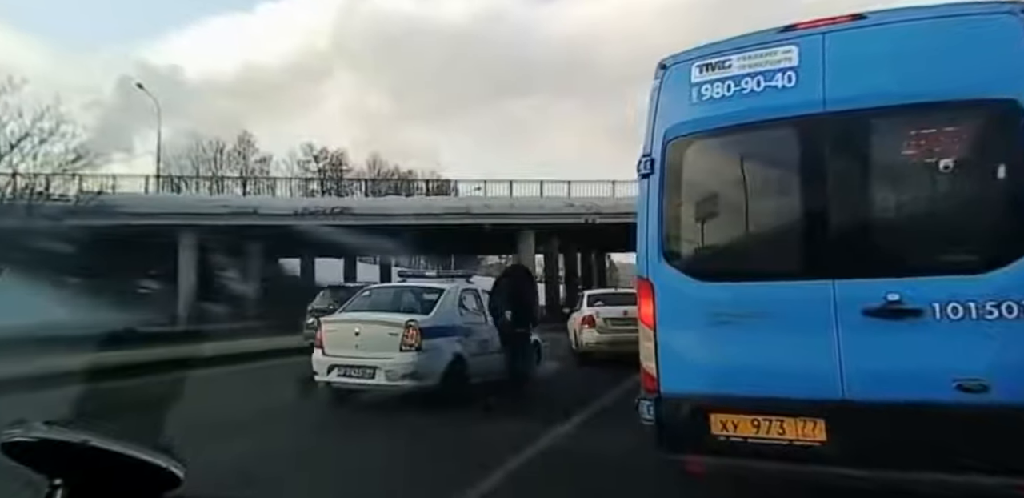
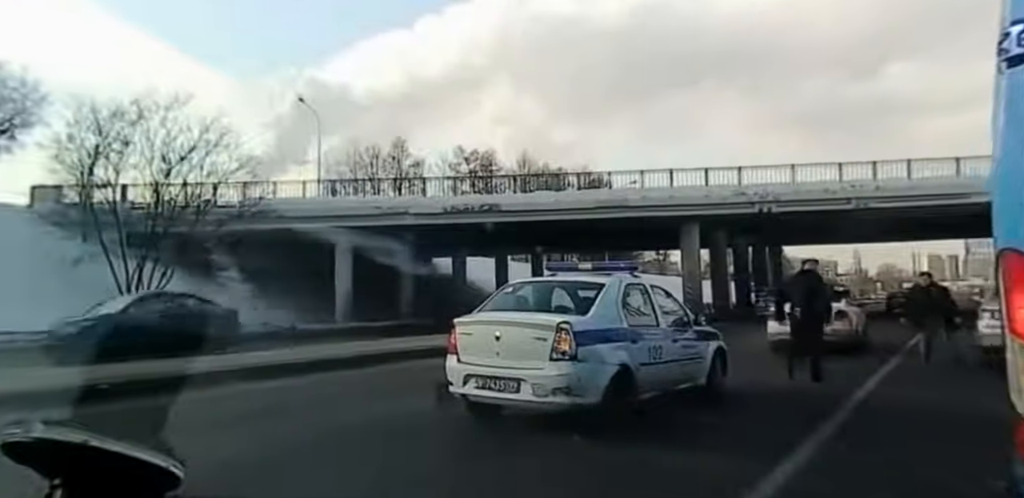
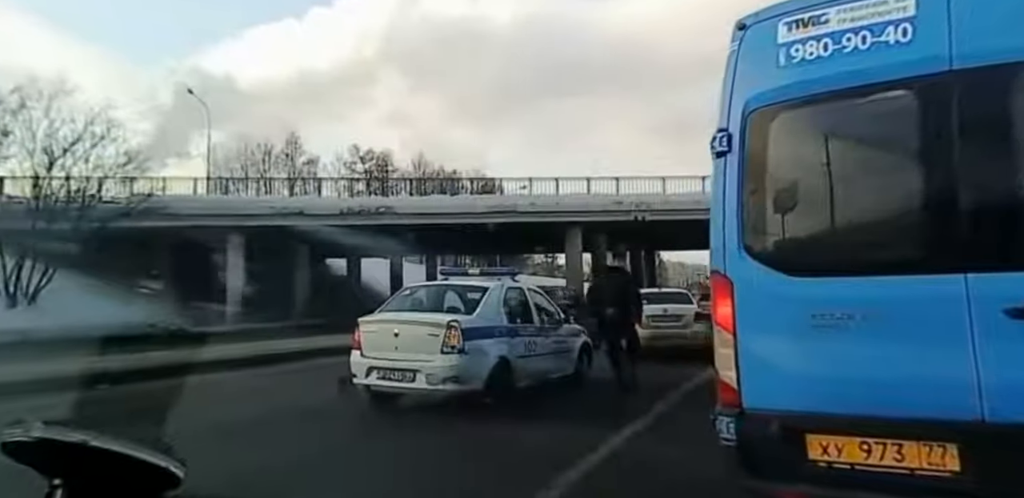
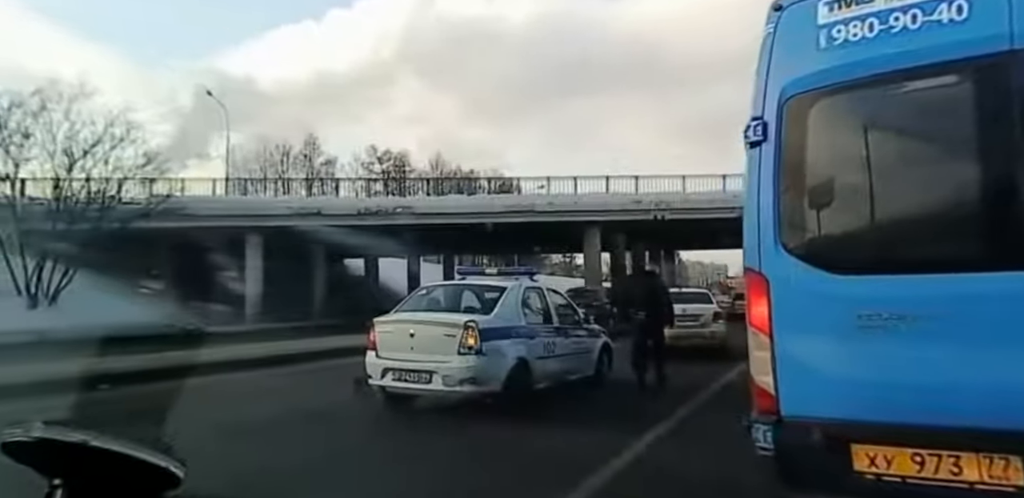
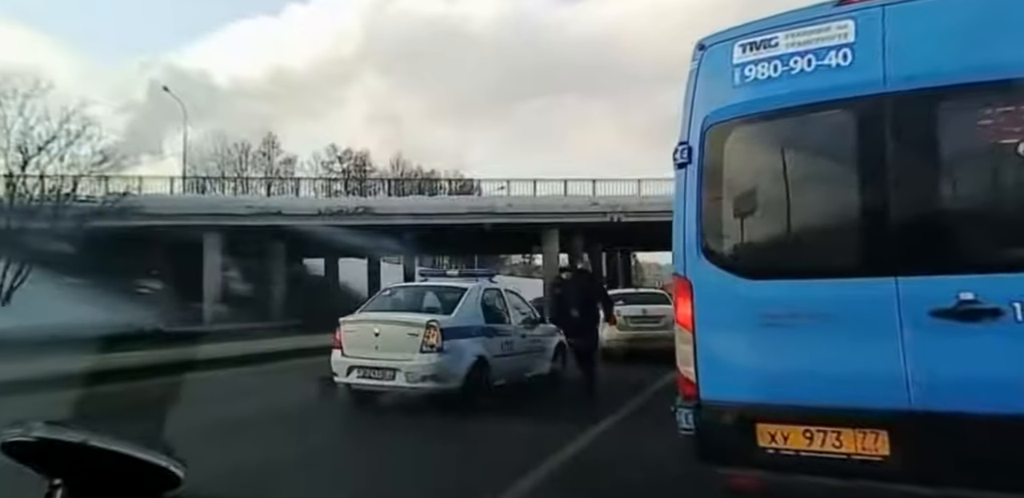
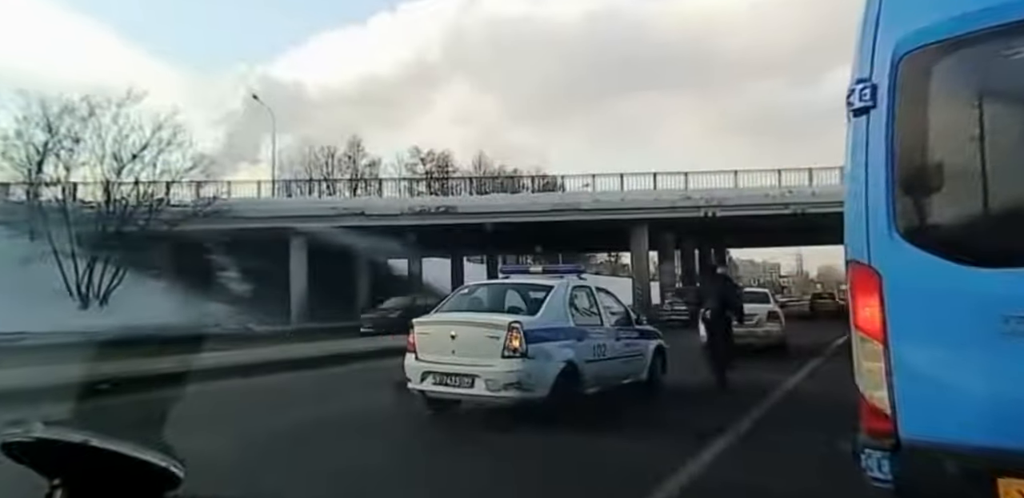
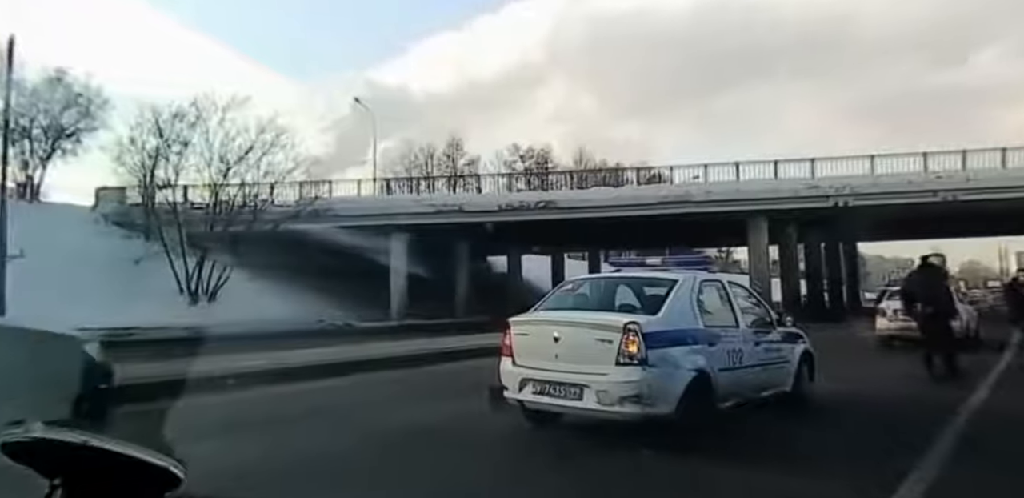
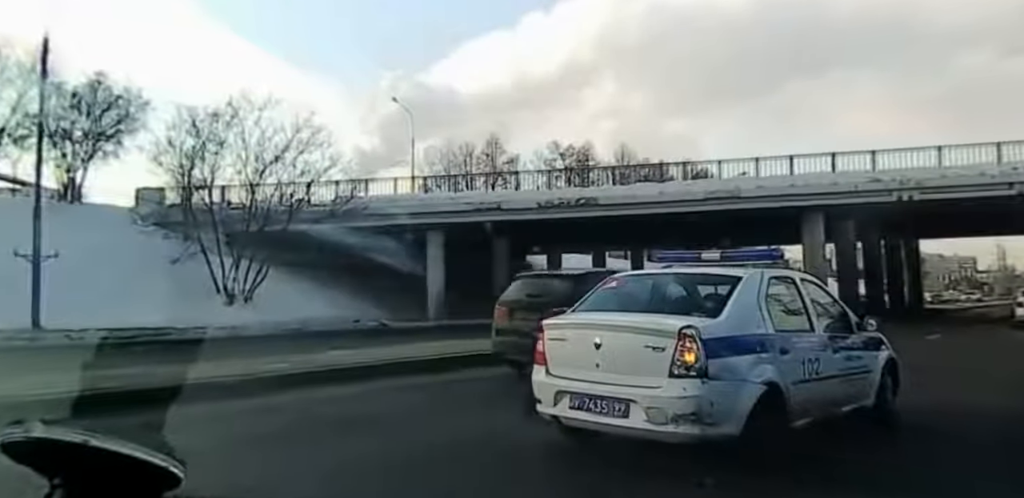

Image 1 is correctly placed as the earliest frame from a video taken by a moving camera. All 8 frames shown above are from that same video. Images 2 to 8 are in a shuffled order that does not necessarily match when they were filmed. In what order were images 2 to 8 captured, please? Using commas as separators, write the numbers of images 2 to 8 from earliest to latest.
5, 3, 4, 6, 2, 7, 8
